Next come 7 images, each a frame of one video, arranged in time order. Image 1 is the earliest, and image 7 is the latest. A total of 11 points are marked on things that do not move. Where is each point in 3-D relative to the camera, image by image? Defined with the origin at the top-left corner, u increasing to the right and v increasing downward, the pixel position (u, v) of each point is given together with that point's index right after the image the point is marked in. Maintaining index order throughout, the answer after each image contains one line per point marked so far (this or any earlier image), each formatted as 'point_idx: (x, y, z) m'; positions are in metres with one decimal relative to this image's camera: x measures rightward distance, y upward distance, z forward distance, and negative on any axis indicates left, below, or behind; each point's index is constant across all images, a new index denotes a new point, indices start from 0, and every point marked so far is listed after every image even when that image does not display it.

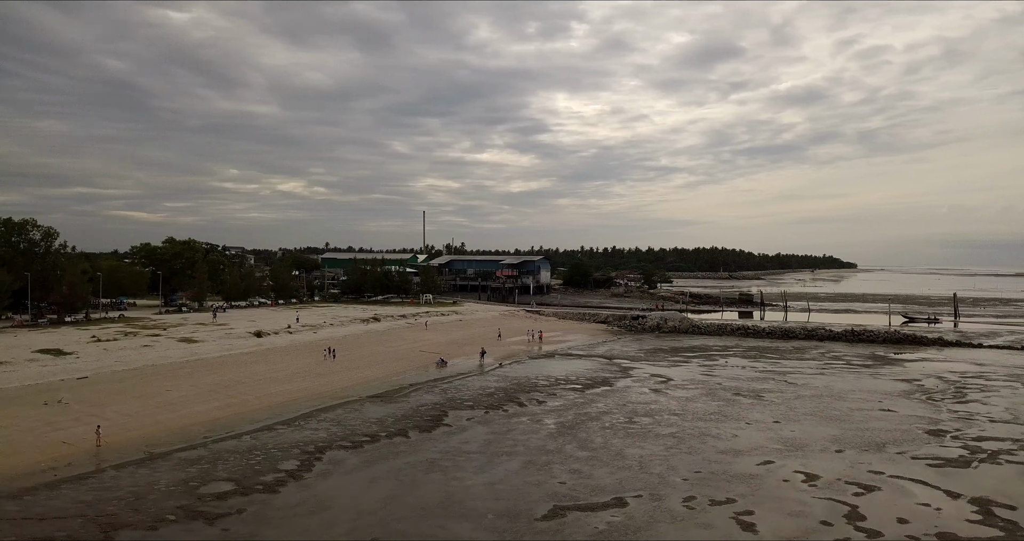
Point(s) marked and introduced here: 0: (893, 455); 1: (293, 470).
0: (+9.4, -4.6, +19.0) m
1: (-4.8, -4.3, +16.7) m
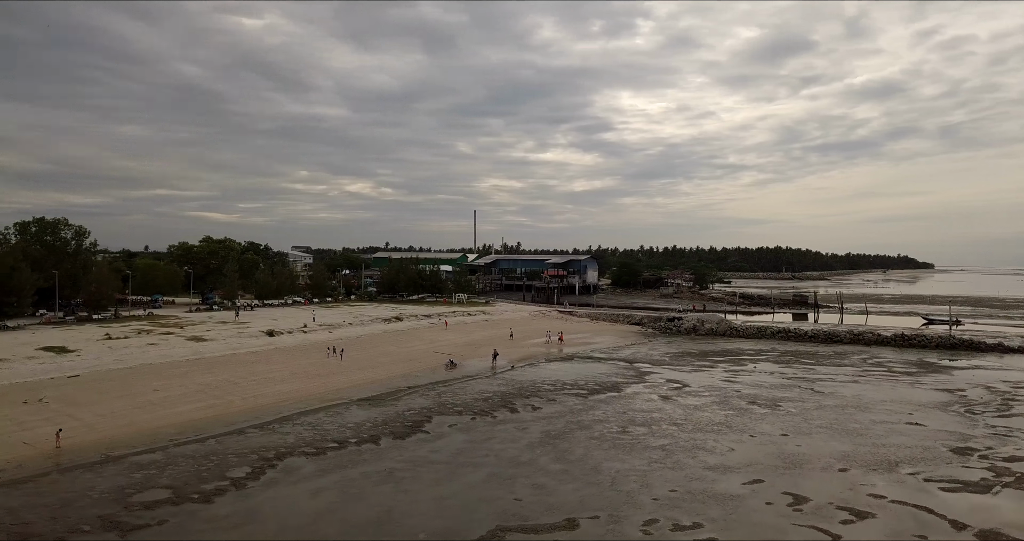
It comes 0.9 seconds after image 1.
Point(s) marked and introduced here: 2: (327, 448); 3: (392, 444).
0: (+8.6, -4.6, +17.1) m
1: (-5.7, -4.3, +16.0) m
2: (-4.4, -4.3, +18.5) m
3: (-3.0, -4.3, +19.1) m
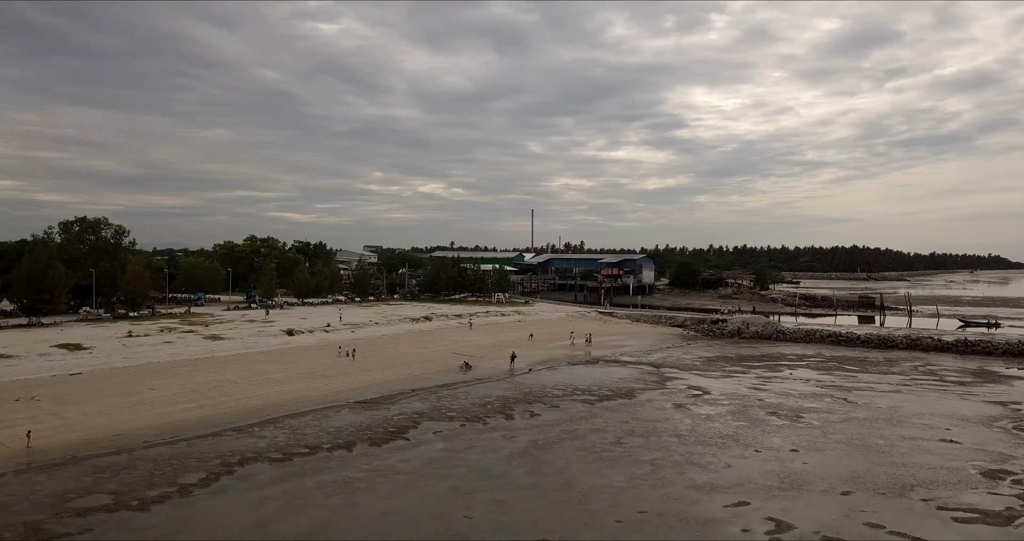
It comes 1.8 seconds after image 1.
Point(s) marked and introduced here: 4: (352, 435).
0: (+7.9, -4.6, +15.2) m
1: (-6.5, -4.3, +15.4) m
2: (-5.0, -4.2, +17.8) m
3: (-3.5, -4.3, +18.3) m
4: (-4.1, -4.2, +19.6) m
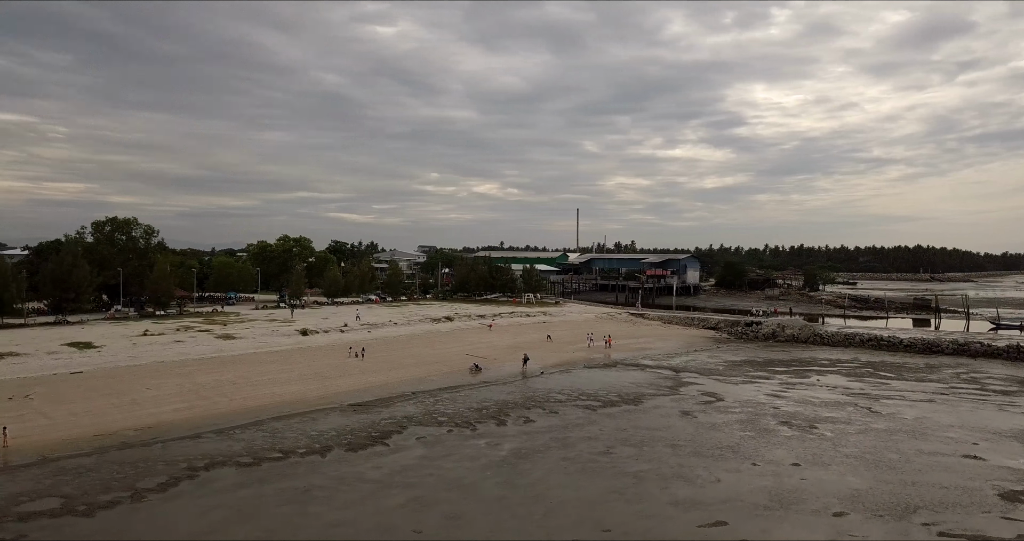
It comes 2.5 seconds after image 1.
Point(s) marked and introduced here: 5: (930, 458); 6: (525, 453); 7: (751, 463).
0: (+7.2, -4.6, +13.8) m
1: (-7.2, -4.2, +15.0) m
2: (-5.5, -4.2, +17.3) m
3: (-4.0, -4.3, +17.7) m
4: (-4.5, -4.2, +19.0) m
5: (+10.2, -4.5, +18.7) m
6: (+0.3, -4.4, +18.4) m
7: (+5.6, -4.5, +18.0) m
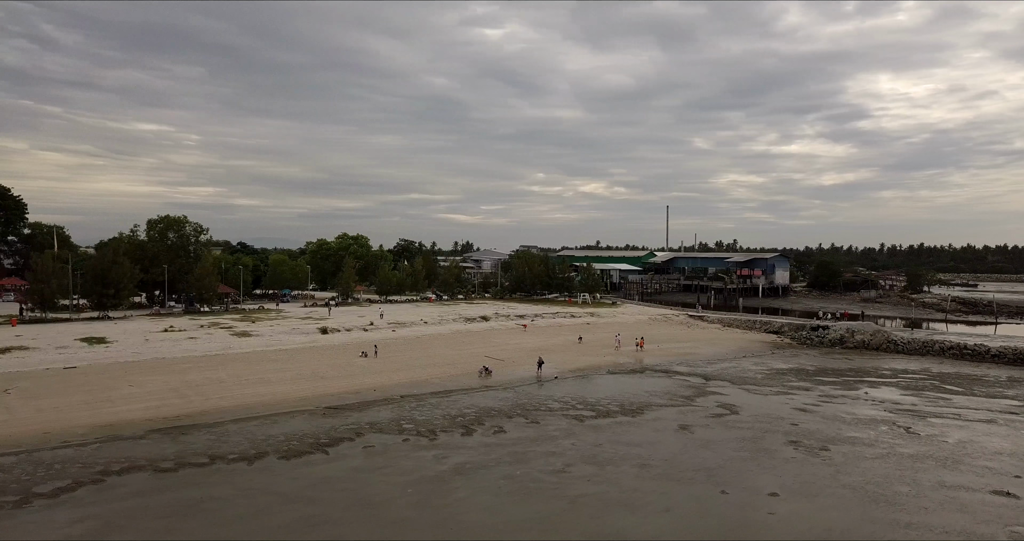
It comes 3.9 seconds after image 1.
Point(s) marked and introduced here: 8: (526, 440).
0: (+5.2, -4.5, +11.1) m
1: (-8.8, -4.1, +14.4) m
2: (-6.9, -4.1, +16.4) m
3: (-5.3, -4.2, +16.6) m
4: (-5.6, -4.1, +17.9) m
5: (+8.9, -4.5, +15.6) m
6: (-0.9, -4.3, +16.7) m
7: (+4.2, -4.4, +15.5) m
8: (+0.4, -4.2, +19.2) m
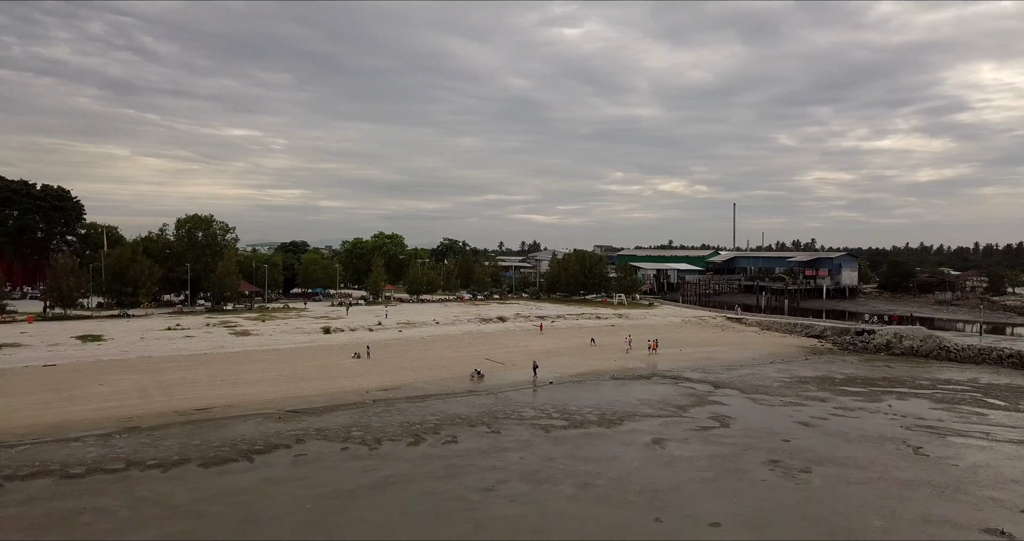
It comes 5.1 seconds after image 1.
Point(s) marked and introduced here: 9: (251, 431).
0: (+3.1, -4.5, +9.2) m
1: (-10.5, -4.1, +13.8) m
2: (-8.3, -4.0, +15.7) m
3: (-6.7, -4.1, +15.7) m
4: (-6.9, -4.0, +17.1) m
5: (+7.2, -4.4, +13.3) m
6: (-2.4, -4.2, +15.3) m
7: (+2.6, -4.4, +13.7) m
8: (-0.8, -4.2, +17.7) m
9: (-6.4, -4.0, +19.2) m
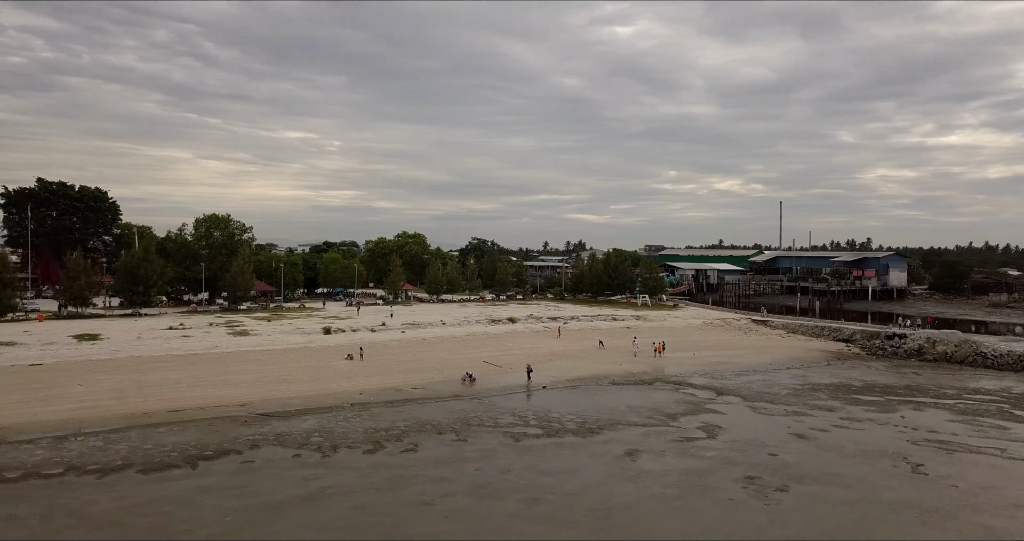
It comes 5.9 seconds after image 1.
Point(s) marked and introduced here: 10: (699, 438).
0: (+1.6, -4.5, +8.0) m
1: (-11.6, -4.0, +13.6) m
2: (-9.4, -4.0, +15.2) m
3: (-7.8, -4.1, +15.2) m
4: (-7.8, -4.0, +16.6) m
5: (+6.0, -4.4, +11.8) m
6: (-3.5, -4.2, +14.5) m
7: (+1.4, -4.4, +12.5) m
8: (-1.7, -4.2, +16.8) m
9: (-7.2, -4.0, +18.6) m
10: (+4.7, -4.2, +19.2) m
